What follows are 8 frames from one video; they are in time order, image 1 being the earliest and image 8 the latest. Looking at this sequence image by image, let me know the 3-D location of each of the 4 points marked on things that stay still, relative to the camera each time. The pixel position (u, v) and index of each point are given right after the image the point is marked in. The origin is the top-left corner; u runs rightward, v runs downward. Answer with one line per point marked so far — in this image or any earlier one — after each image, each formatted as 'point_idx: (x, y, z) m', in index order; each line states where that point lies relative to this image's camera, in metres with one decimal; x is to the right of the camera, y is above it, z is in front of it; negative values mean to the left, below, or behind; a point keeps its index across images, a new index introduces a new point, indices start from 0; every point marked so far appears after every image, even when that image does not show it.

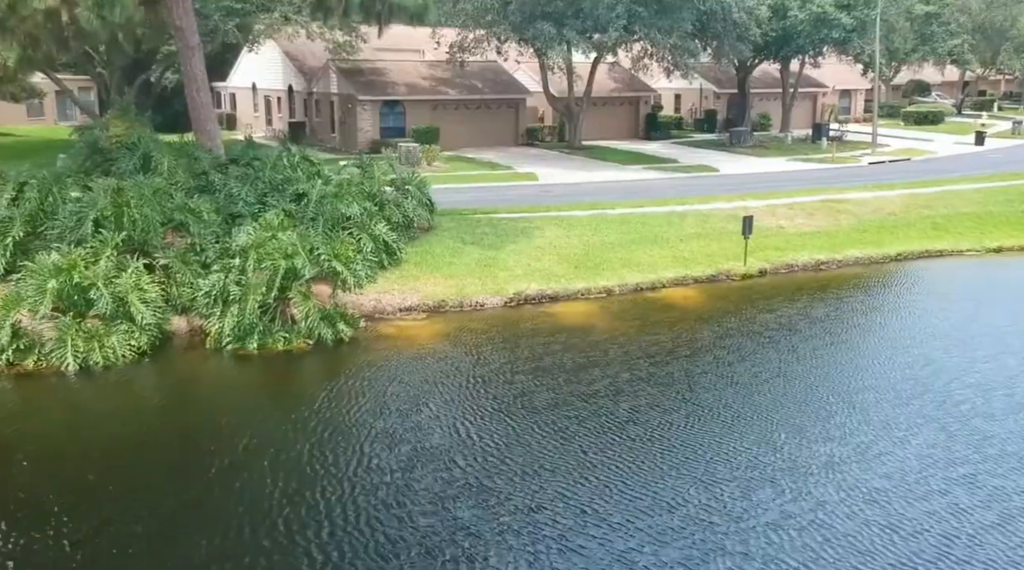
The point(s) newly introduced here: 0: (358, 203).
0: (-2.9, +1.5, +17.0) m
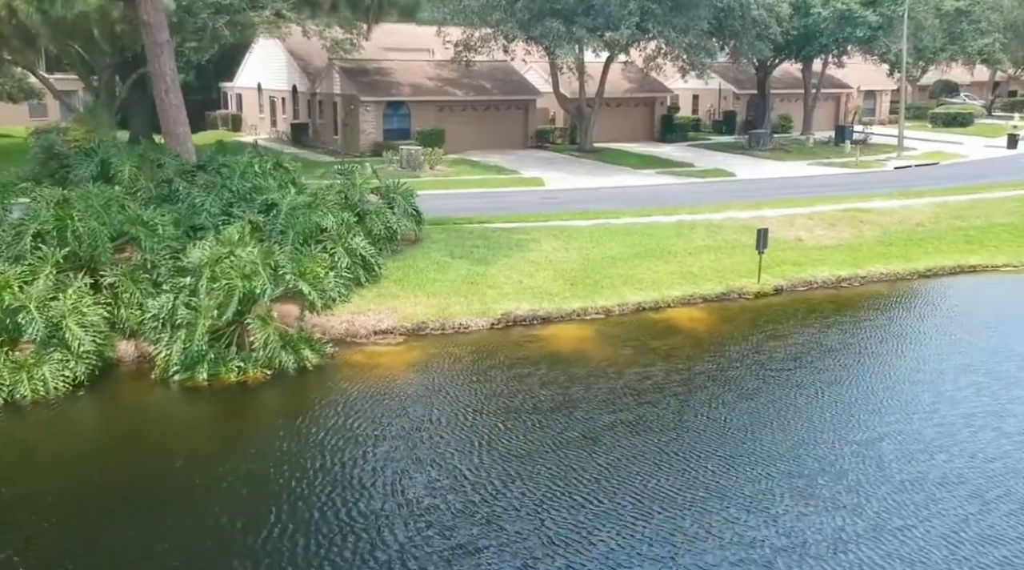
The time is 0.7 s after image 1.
0: (-3.1, +1.2, +15.6) m
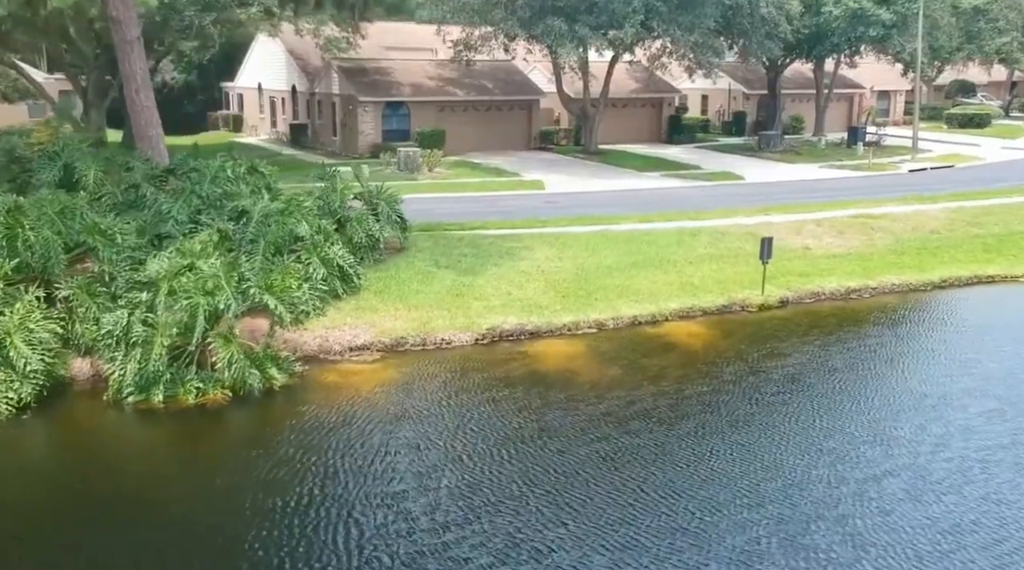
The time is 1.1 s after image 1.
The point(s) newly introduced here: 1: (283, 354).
0: (-3.3, +1.0, +14.7) m
1: (-3.1, -0.9, +12.4) m
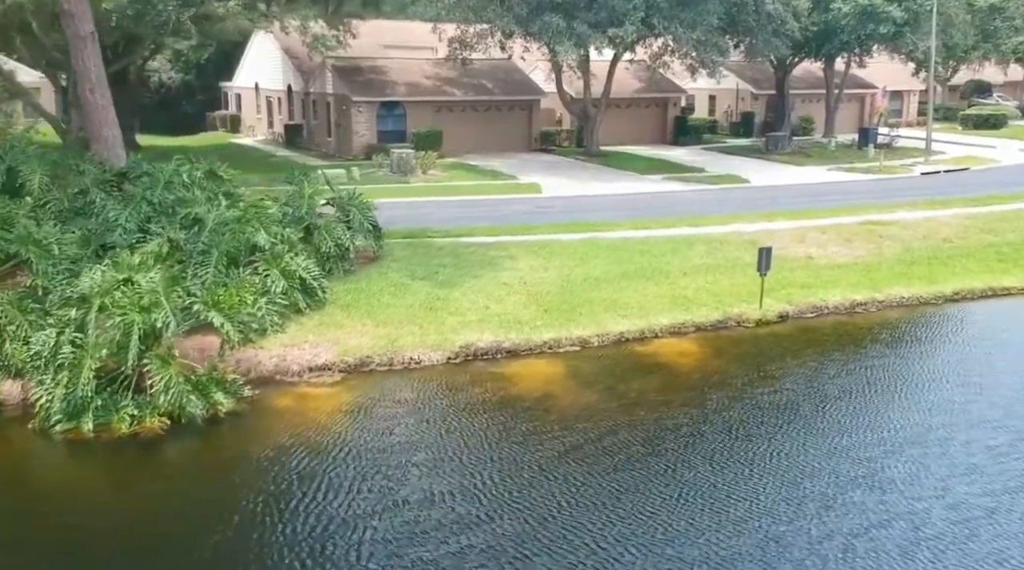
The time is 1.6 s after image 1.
0: (-3.7, +0.8, +13.7) m
1: (-3.5, -1.1, +11.4) m
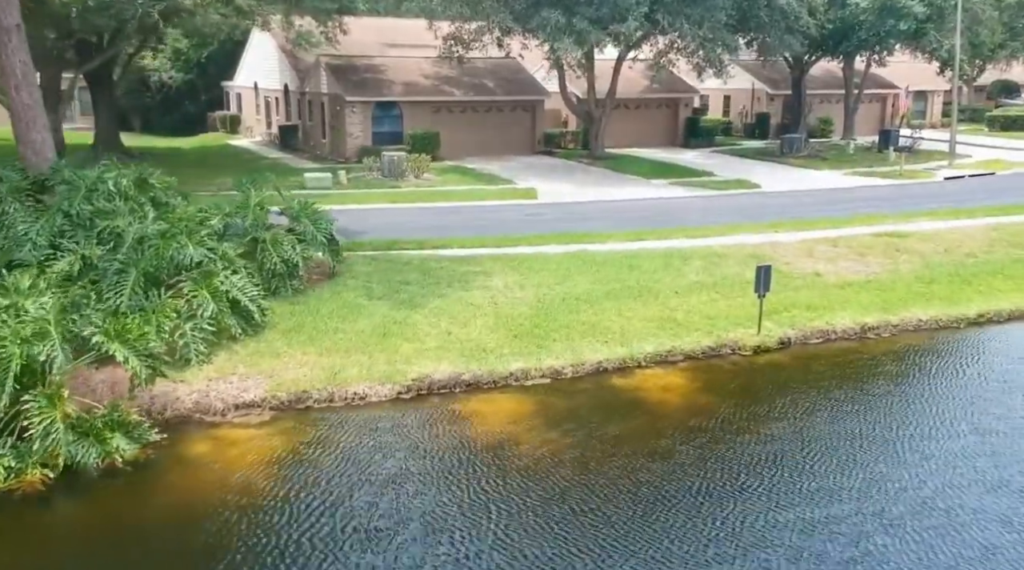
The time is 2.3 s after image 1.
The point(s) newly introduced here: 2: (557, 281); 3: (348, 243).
0: (-4.2, +0.5, +12.2) m
1: (-4.1, -1.4, +9.9) m
2: (+0.7, +0.1, +15.2) m
3: (-3.3, +0.9, +18.1) m
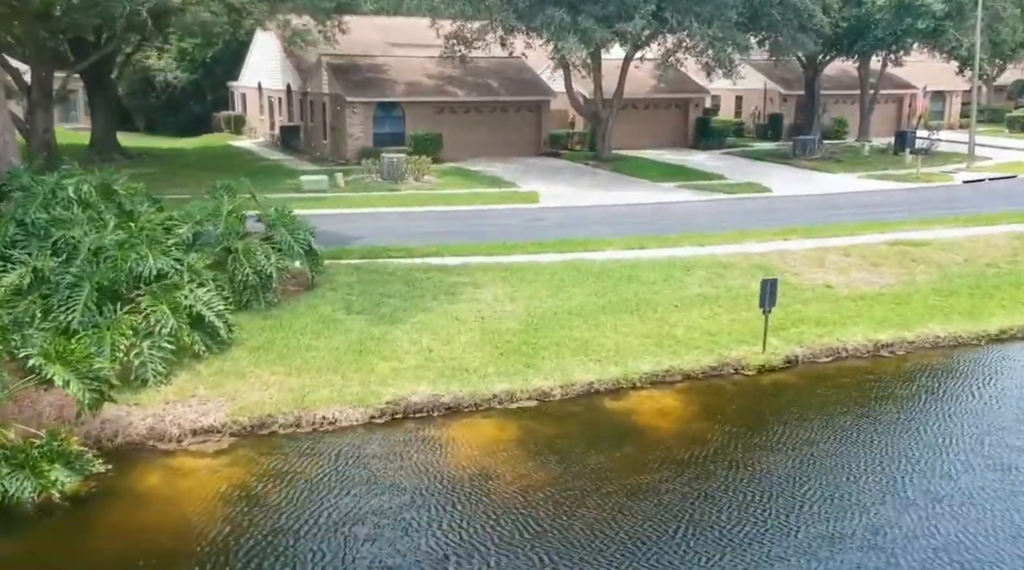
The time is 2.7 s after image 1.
0: (-4.4, +0.4, +11.5) m
1: (-4.3, -1.6, +9.1) m
2: (+0.6, -0.1, +14.3) m
3: (-3.4, +0.7, +17.3) m
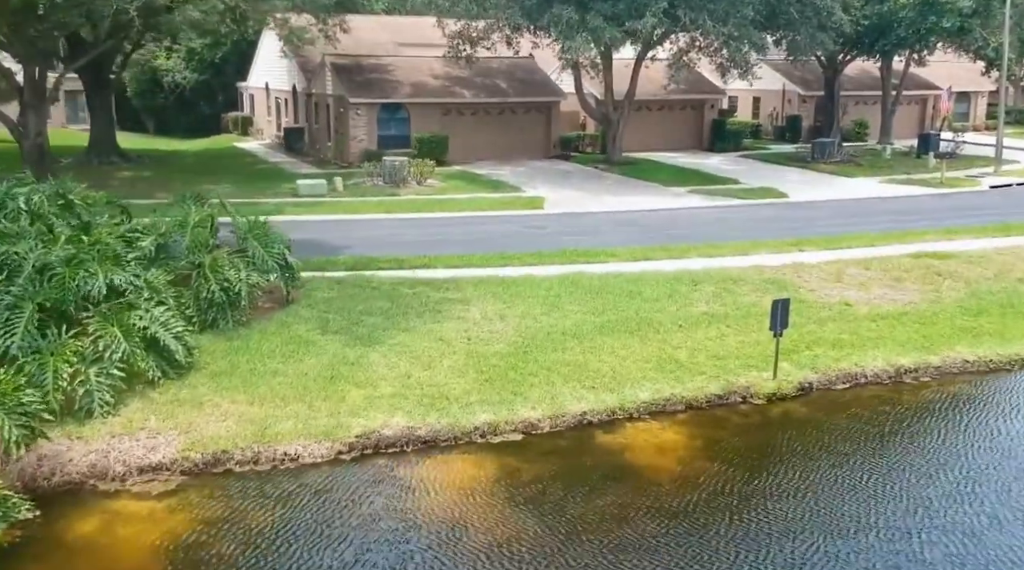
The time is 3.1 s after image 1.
0: (-4.5, +0.1, +10.5) m
1: (-4.6, -1.8, +8.2) m
2: (+0.5, -0.4, +13.3) m
3: (-3.4, +0.4, +16.4) m
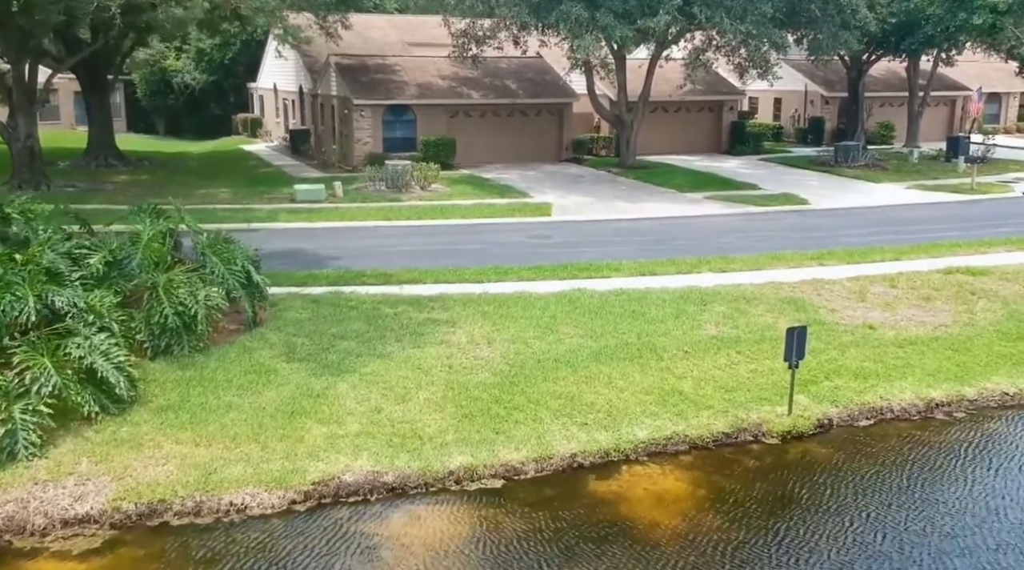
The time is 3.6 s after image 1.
0: (-4.7, -0.1, +9.5) m
1: (-4.8, -2.1, +7.2) m
2: (+0.3, -0.7, +12.1) m
3: (-3.5, +0.2, +15.3) m
